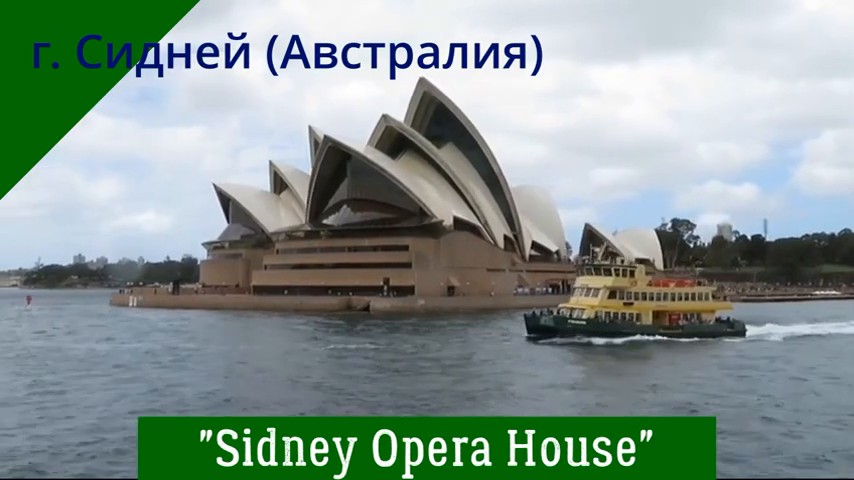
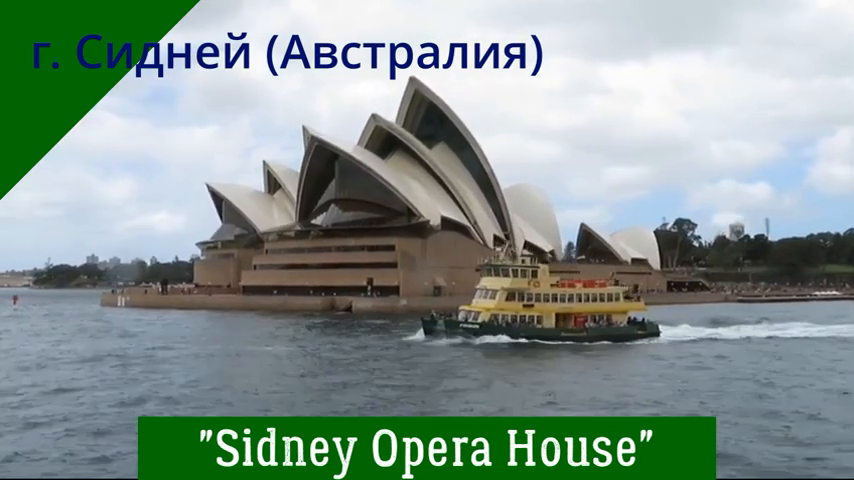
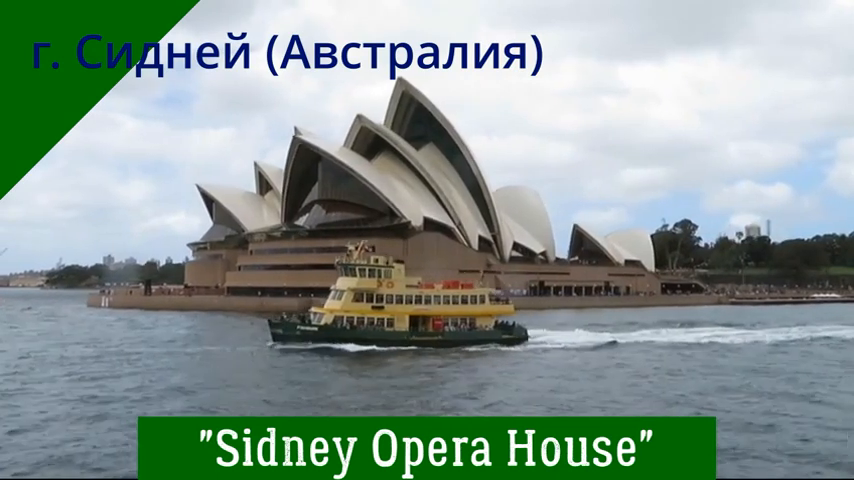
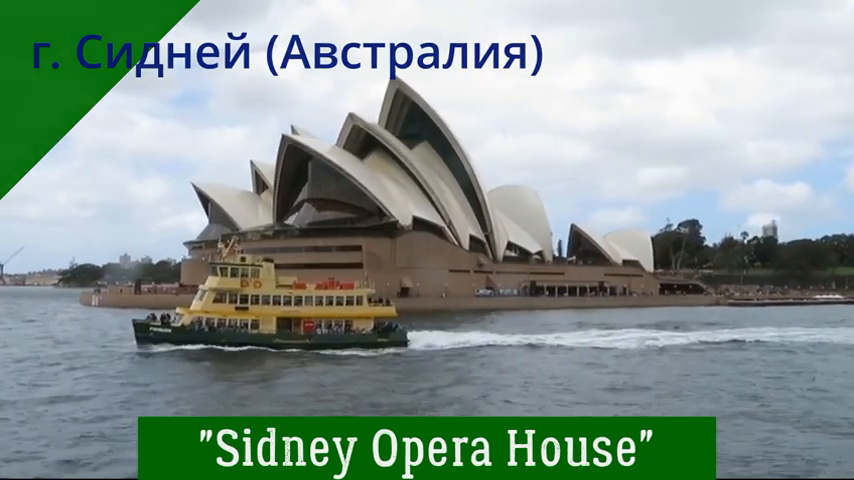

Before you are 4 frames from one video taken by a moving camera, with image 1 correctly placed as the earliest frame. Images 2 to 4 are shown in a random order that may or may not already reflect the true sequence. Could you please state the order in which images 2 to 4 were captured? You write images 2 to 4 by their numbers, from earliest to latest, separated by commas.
2, 3, 4
